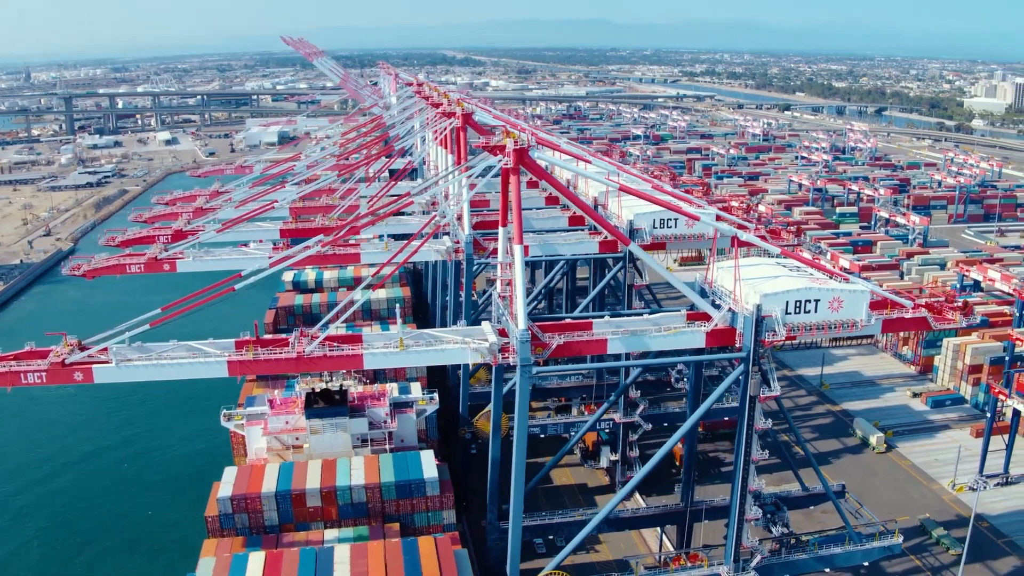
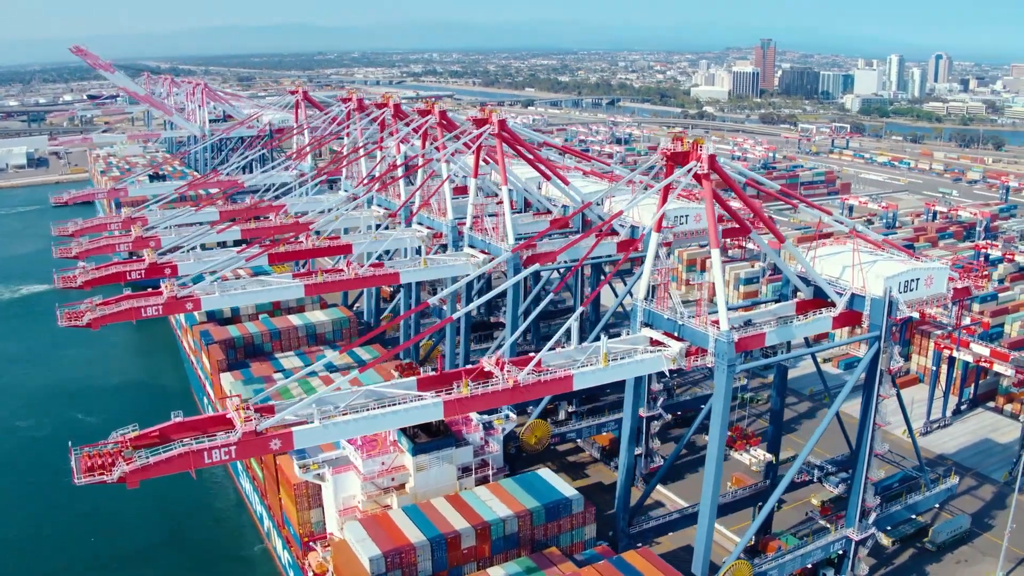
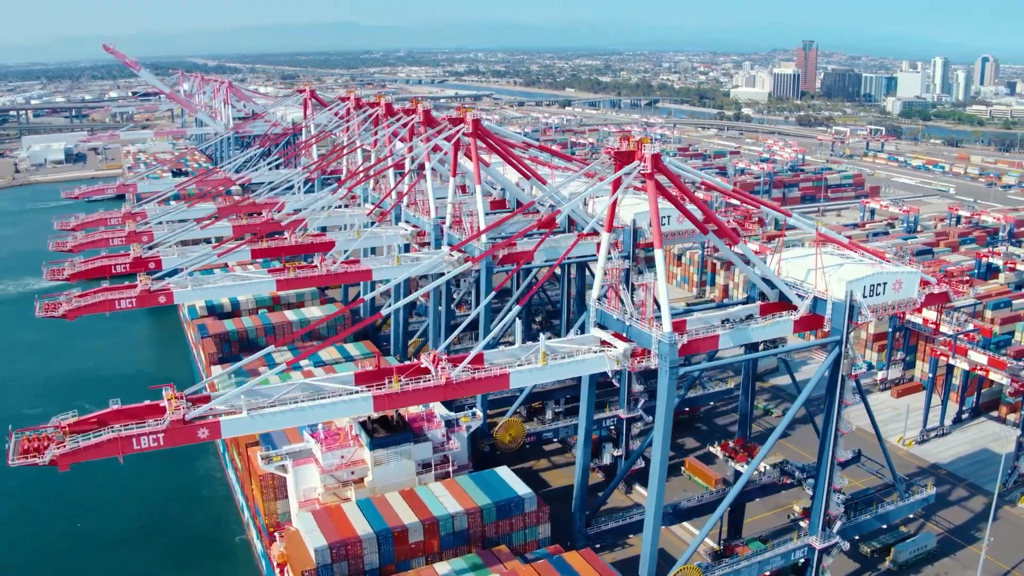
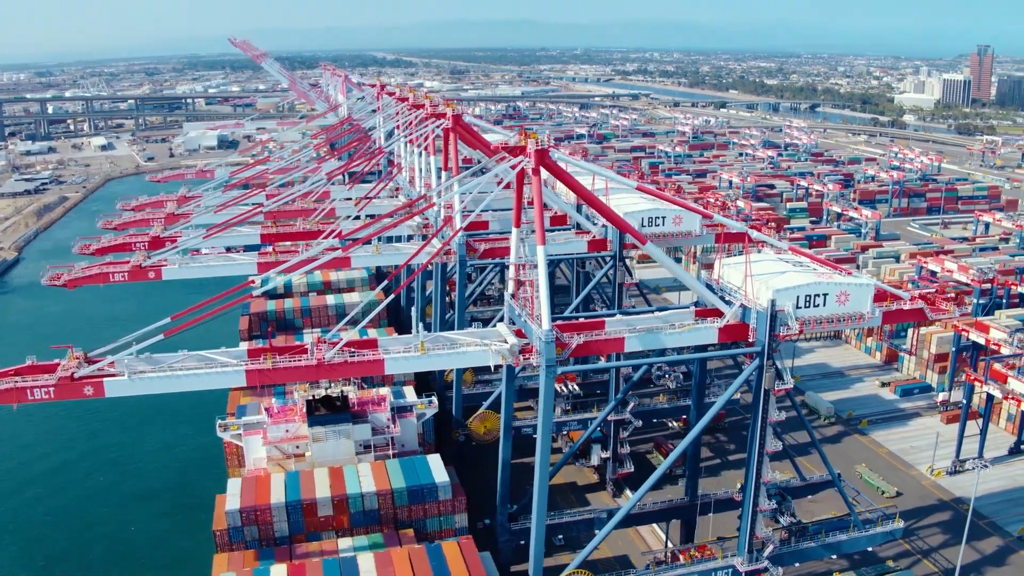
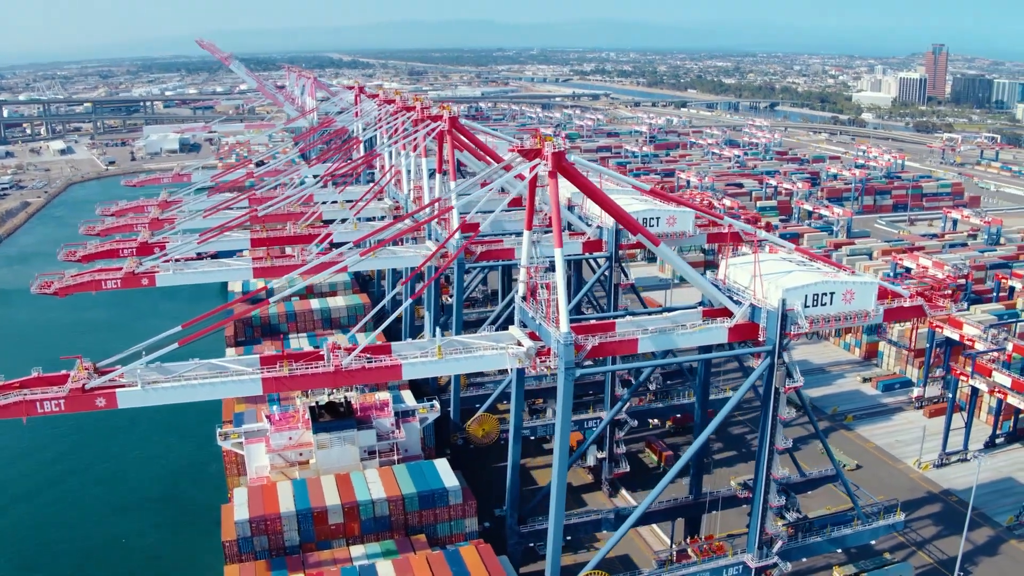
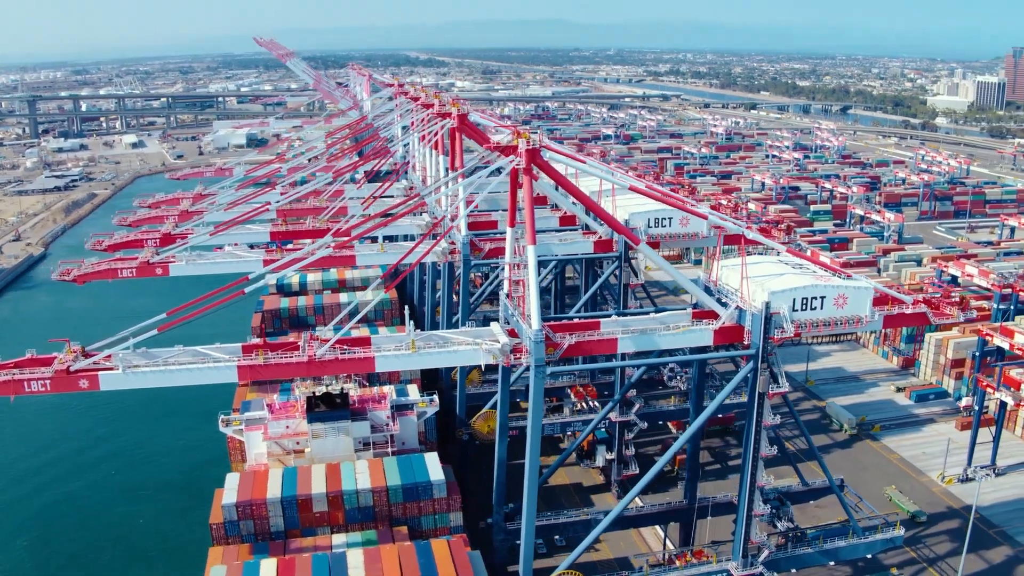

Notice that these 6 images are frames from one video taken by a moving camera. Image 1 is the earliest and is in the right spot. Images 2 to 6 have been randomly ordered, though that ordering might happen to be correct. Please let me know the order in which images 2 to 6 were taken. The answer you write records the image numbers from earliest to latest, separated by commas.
6, 4, 5, 3, 2
